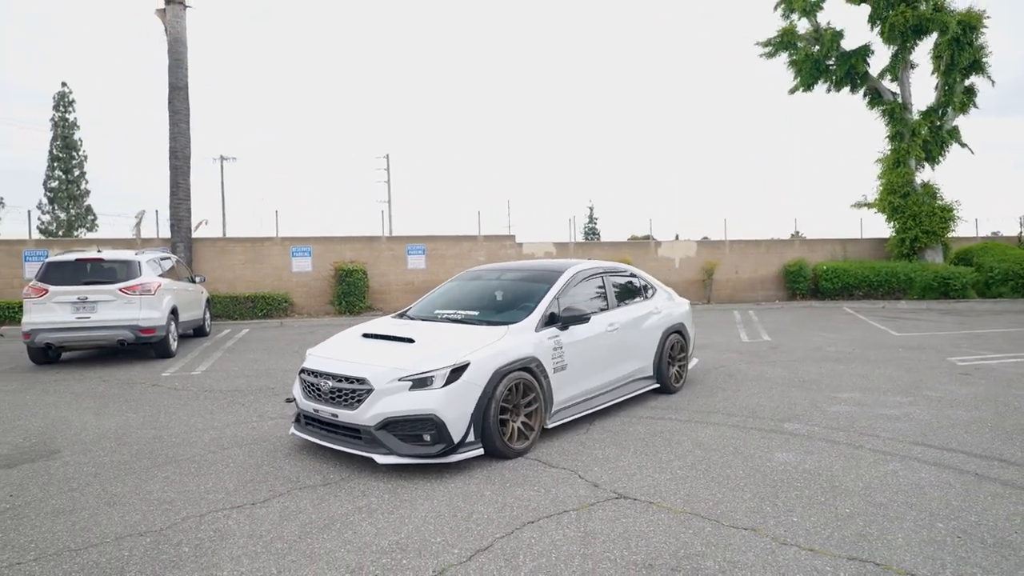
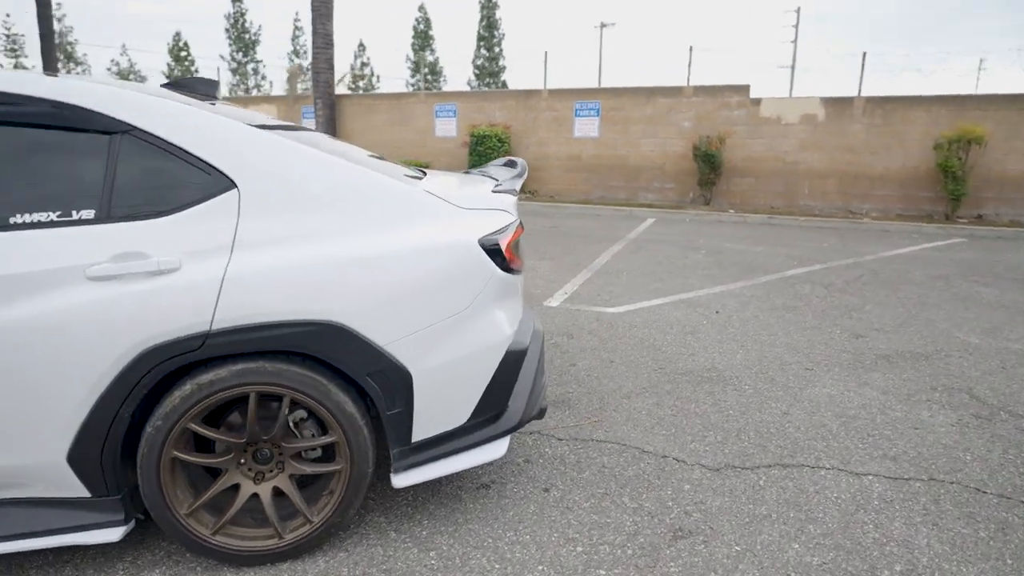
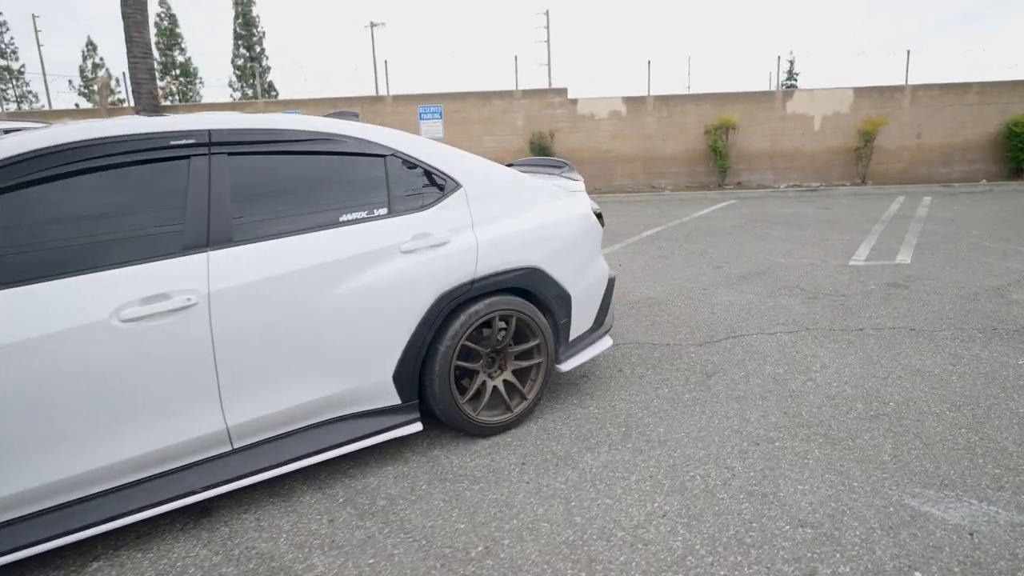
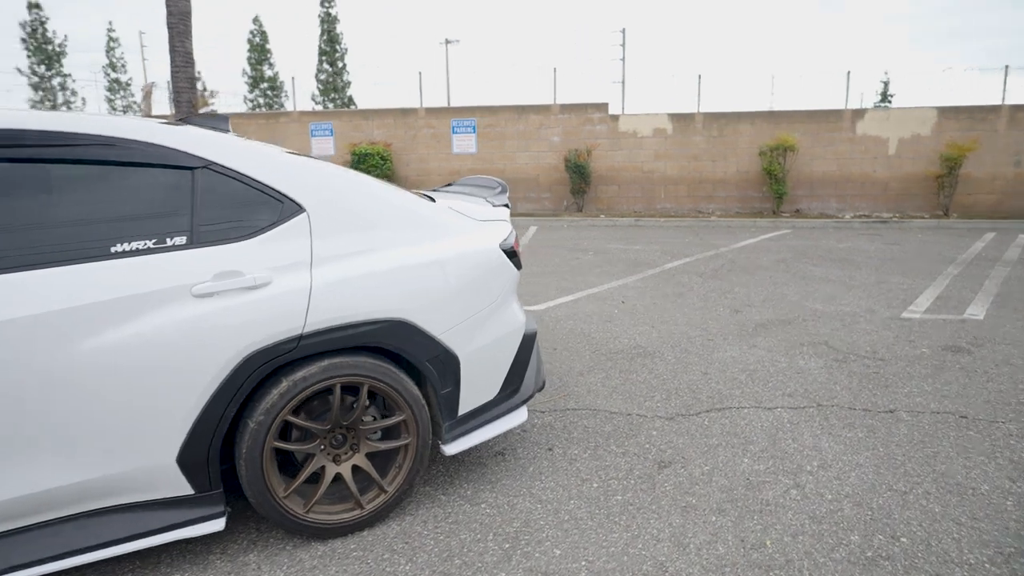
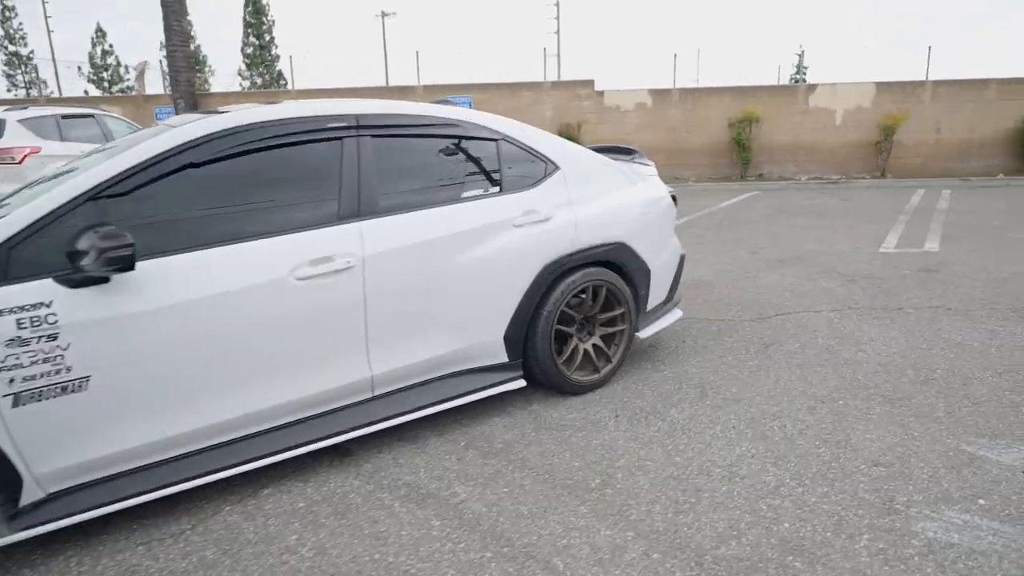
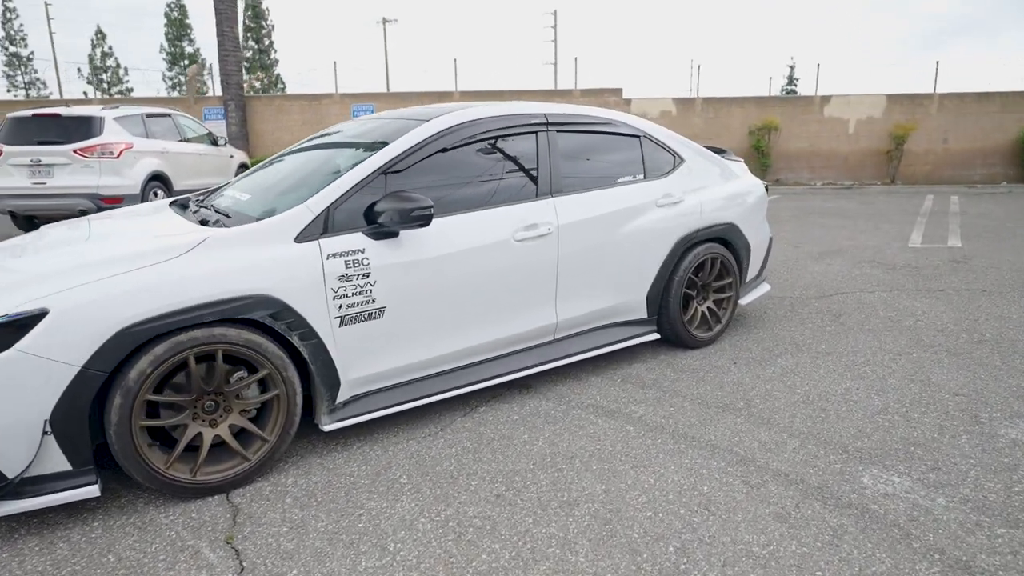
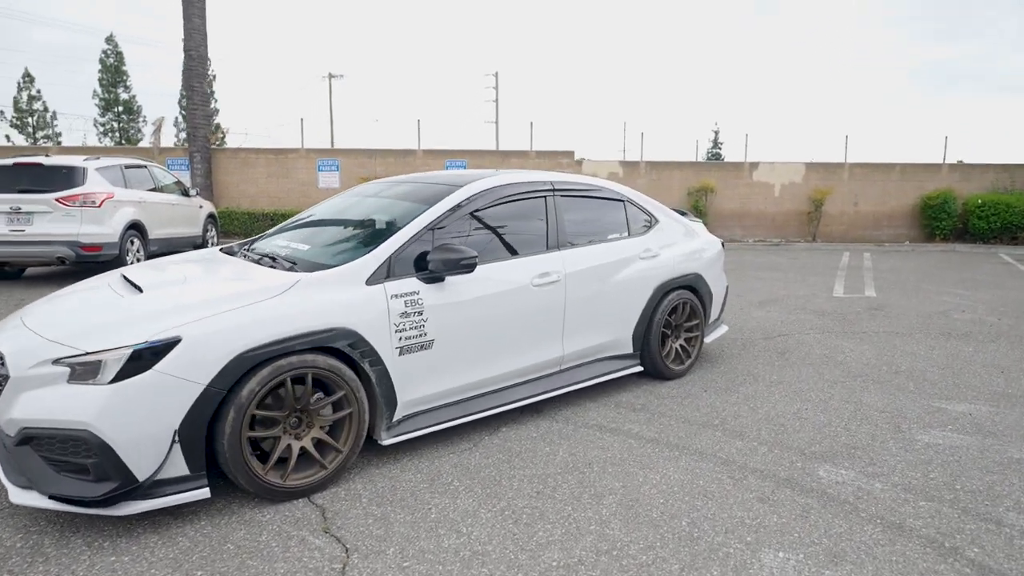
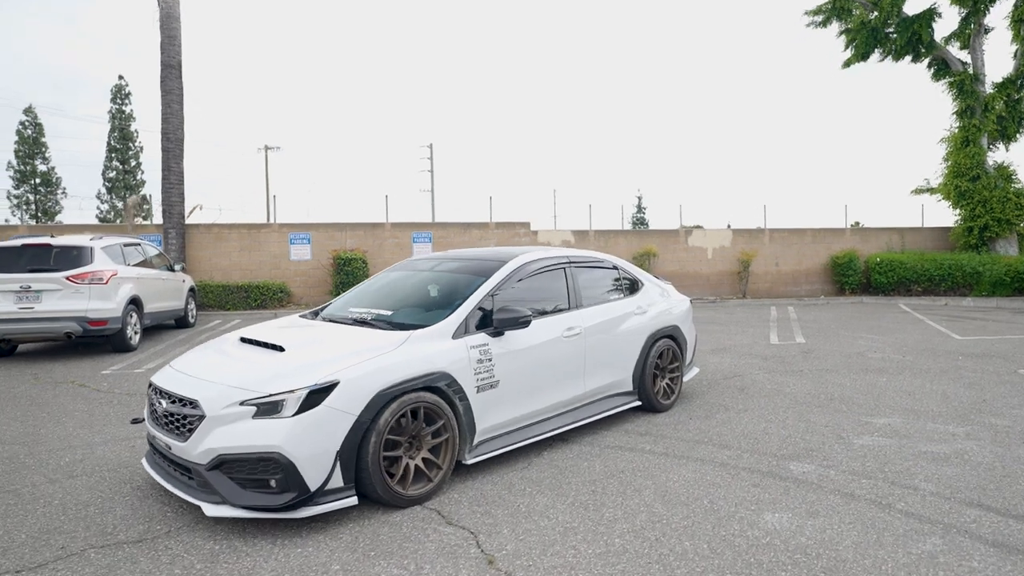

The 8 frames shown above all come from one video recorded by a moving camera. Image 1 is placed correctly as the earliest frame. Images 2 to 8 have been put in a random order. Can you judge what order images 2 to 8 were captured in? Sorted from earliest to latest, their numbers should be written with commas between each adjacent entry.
8, 7, 6, 5, 3, 4, 2
